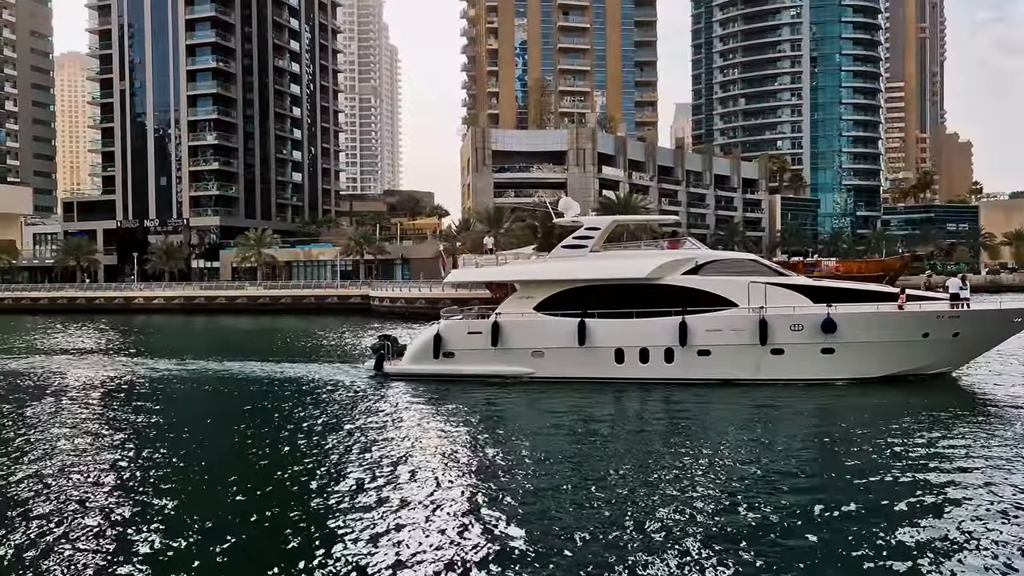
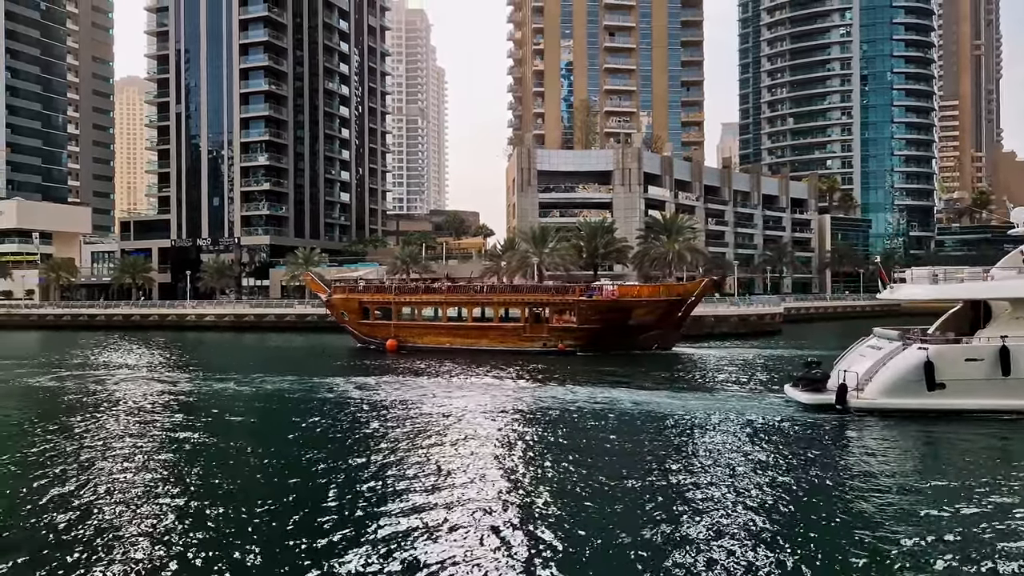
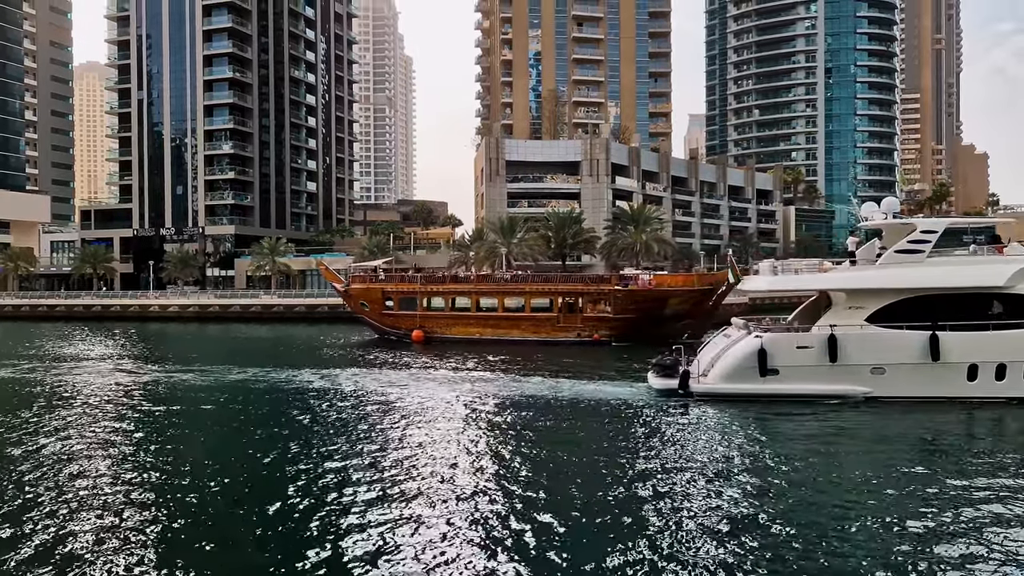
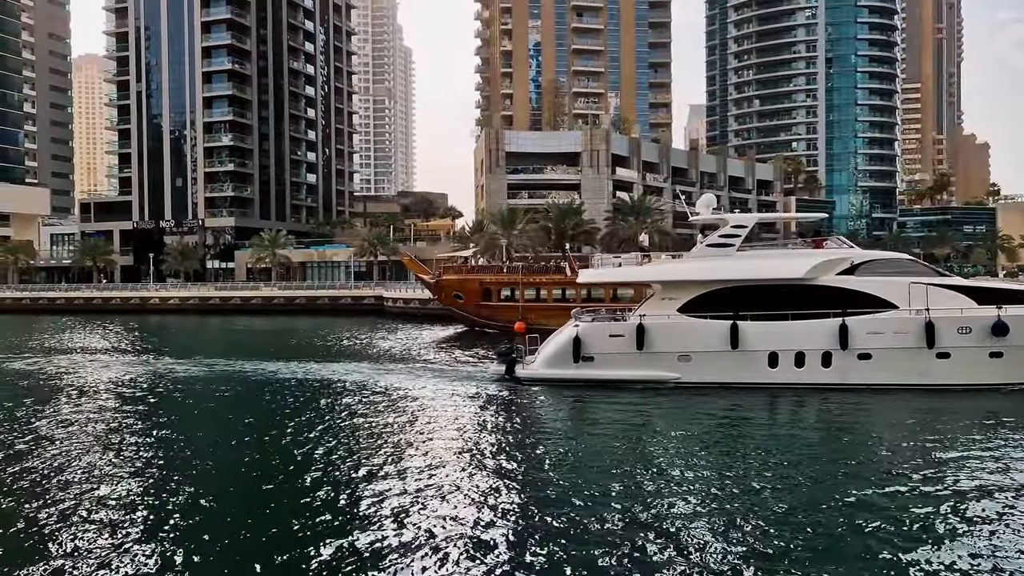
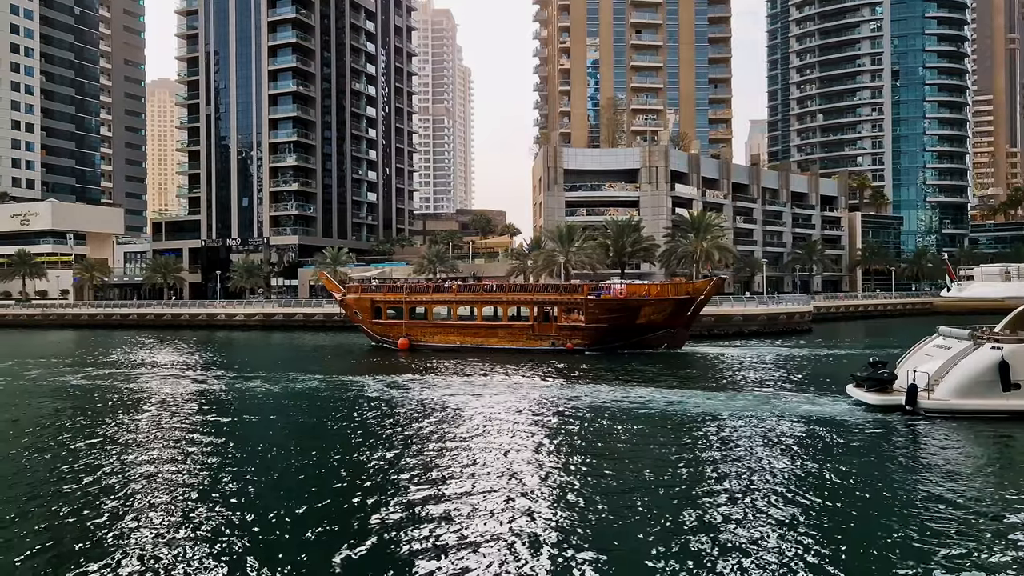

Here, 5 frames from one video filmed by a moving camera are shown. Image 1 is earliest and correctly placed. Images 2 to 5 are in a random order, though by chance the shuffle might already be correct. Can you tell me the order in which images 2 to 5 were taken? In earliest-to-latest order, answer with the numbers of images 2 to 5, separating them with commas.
4, 3, 2, 5
